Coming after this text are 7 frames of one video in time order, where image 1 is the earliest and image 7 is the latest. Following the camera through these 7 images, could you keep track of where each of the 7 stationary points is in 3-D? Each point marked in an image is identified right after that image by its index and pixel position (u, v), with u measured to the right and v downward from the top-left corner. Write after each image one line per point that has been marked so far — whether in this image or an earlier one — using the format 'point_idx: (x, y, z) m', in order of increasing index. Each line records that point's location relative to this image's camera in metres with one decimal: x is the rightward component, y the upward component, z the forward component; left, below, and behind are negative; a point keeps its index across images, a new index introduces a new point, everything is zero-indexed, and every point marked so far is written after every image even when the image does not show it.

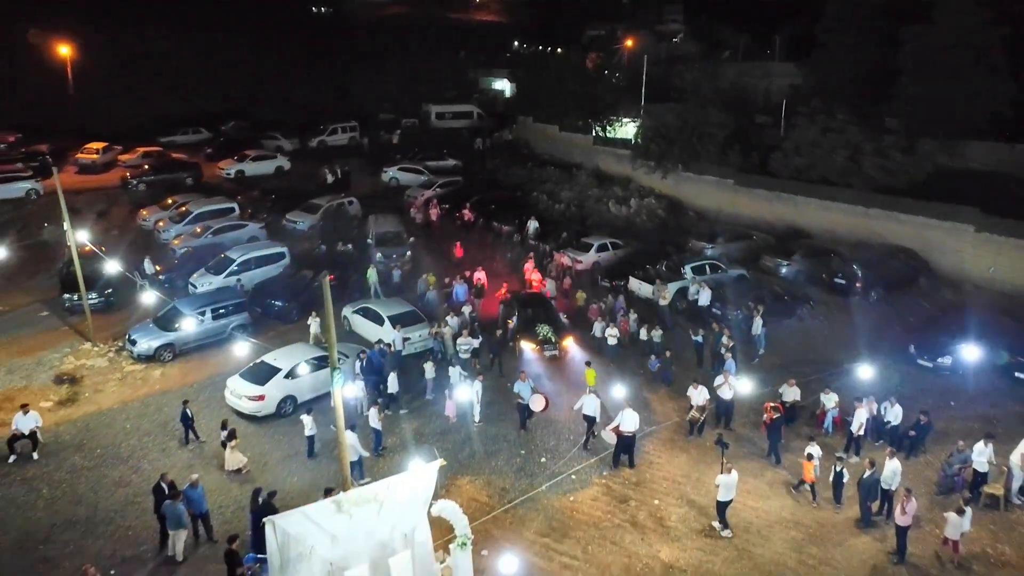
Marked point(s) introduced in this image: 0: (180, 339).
0: (-8.4, -1.3, +19.4) m
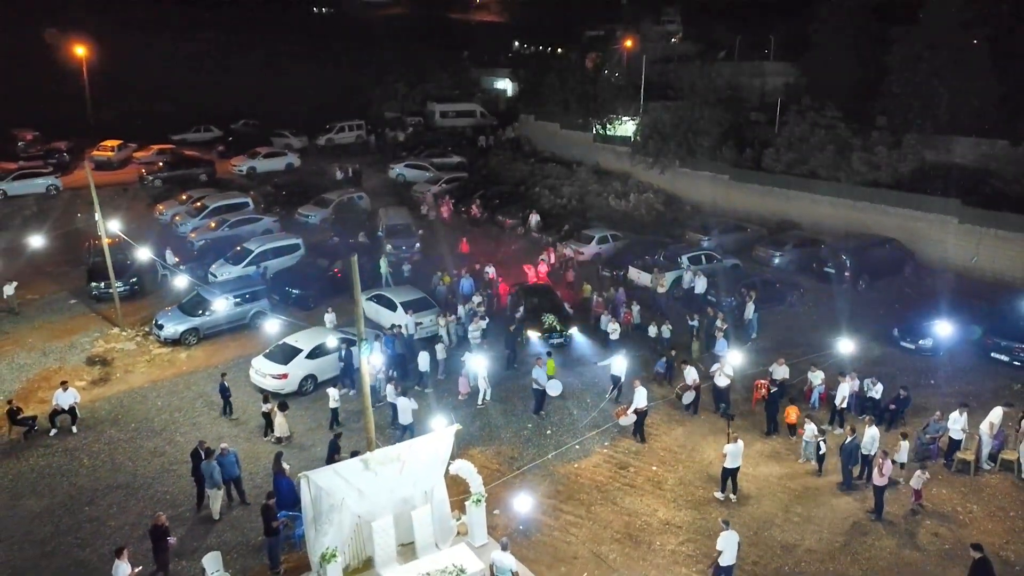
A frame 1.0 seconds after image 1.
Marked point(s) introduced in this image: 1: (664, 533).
0: (-8.2, -0.9, +20.5) m
1: (+2.6, -4.2, +13.0) m
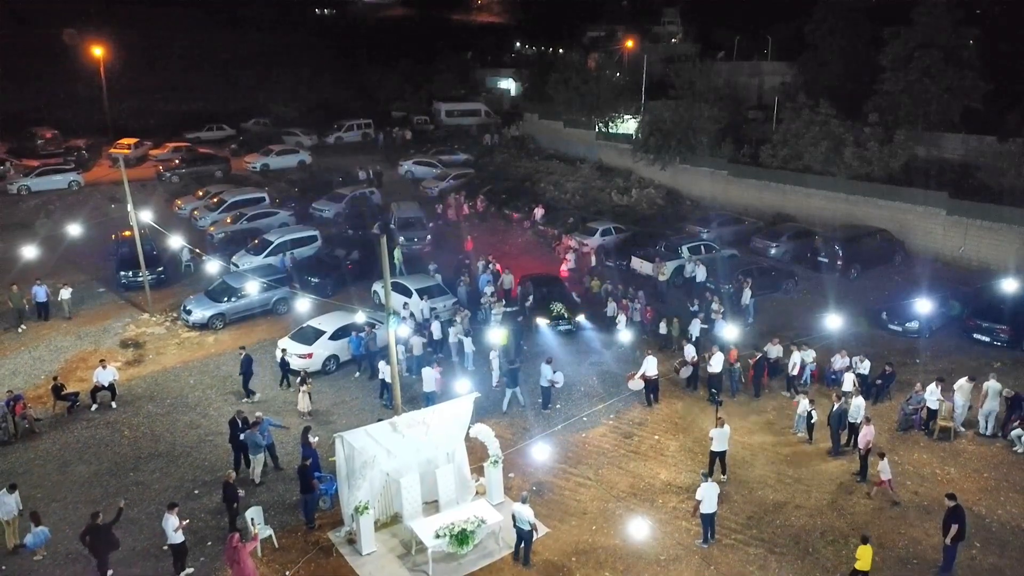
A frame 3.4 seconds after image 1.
0: (-8.0, -0.6, +21.7) m
1: (+2.8, -3.8, +14.1) m
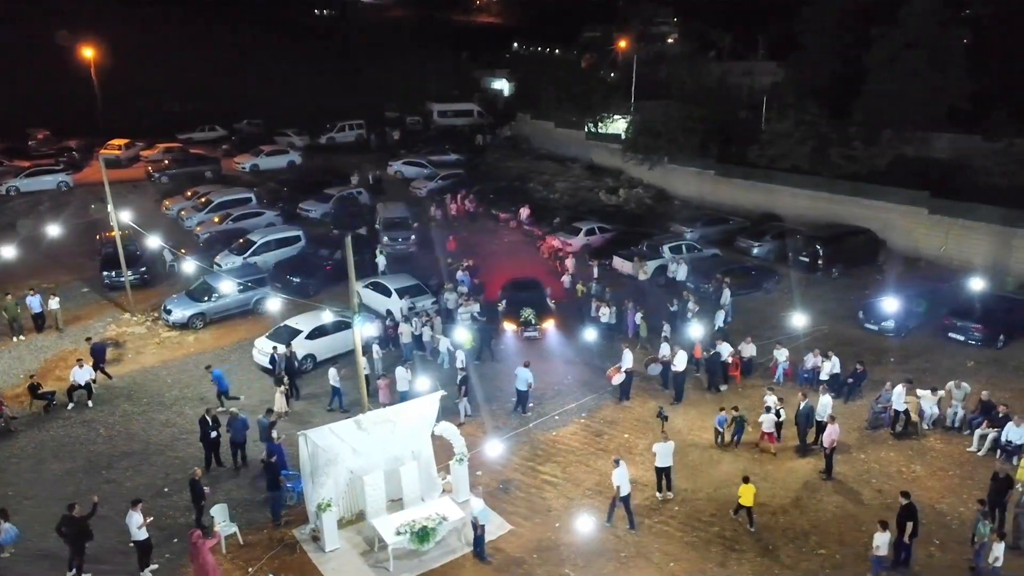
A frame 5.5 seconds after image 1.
0: (-8.5, -0.6, +21.8) m
1: (+2.2, -3.8, +14.2) m
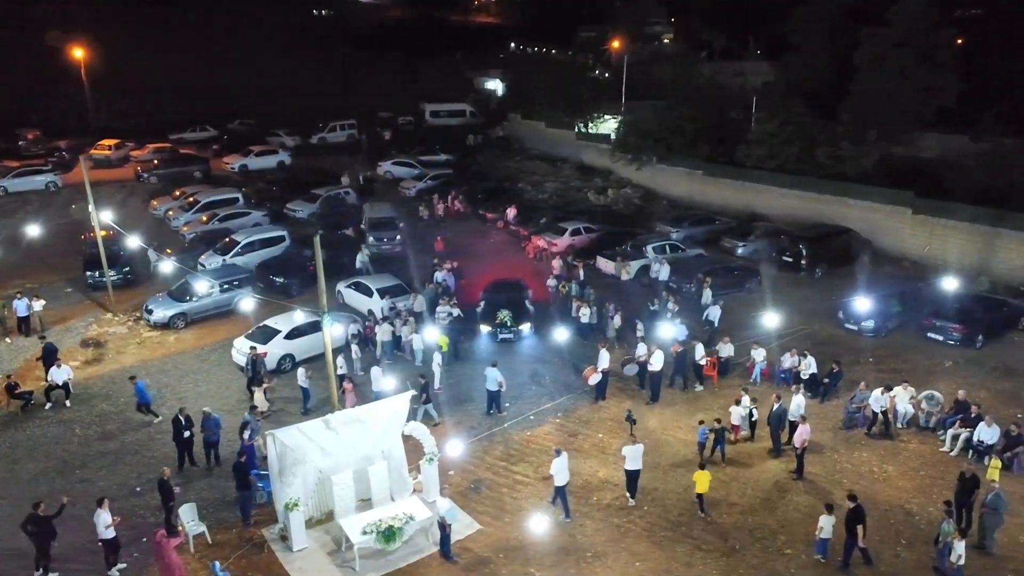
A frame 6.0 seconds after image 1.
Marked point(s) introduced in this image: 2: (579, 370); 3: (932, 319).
0: (-9.1, -0.6, +21.8) m
1: (+1.7, -3.8, +14.2) m
2: (+1.7, -2.0, +19.1) m
3: (+10.6, -0.8, +19.4) m
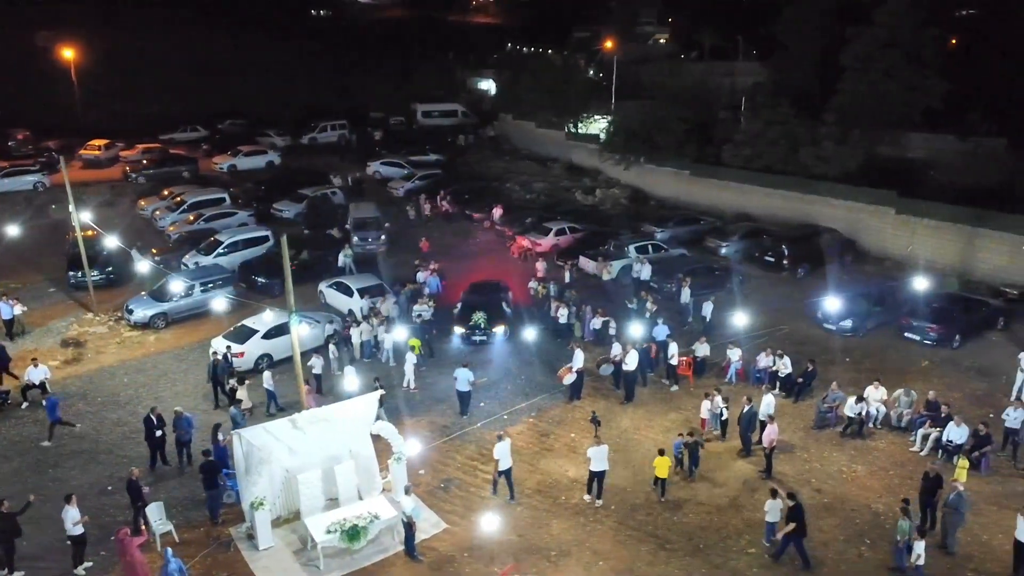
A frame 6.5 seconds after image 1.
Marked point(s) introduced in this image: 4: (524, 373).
0: (-9.7, -0.6, +21.9) m
1: (+1.1, -3.8, +14.2) m
2: (+1.1, -2.0, +19.1) m
3: (+10.0, -0.8, +19.4) m
4: (+0.4, -2.1, +19.0) m
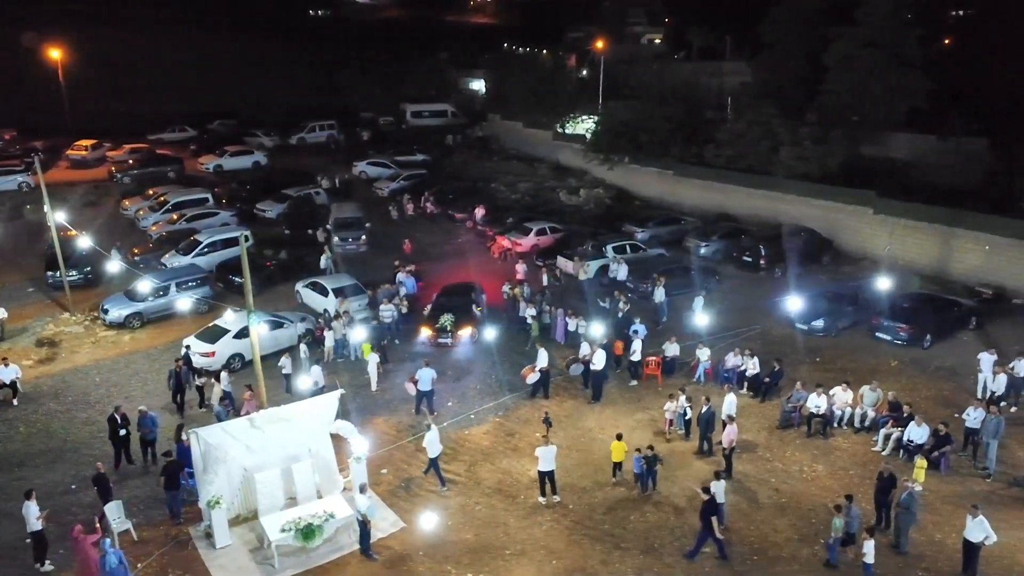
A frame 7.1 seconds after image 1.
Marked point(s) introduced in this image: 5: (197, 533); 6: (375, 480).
0: (-10.4, -0.6, +21.9) m
1: (+0.3, -3.8, +14.3) m
2: (+0.4, -2.0, +19.1) m
3: (+9.3, -0.8, +19.4) m
4: (-0.3, -2.1, +19.0) m
5: (-5.5, -4.2, +13.2) m
6: (-2.6, -3.7, +14.7) m
